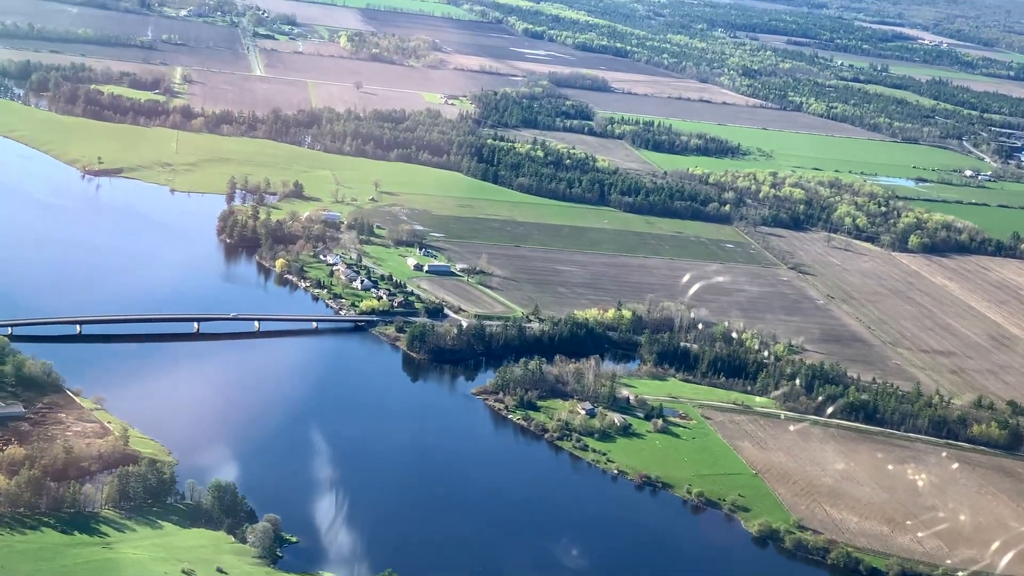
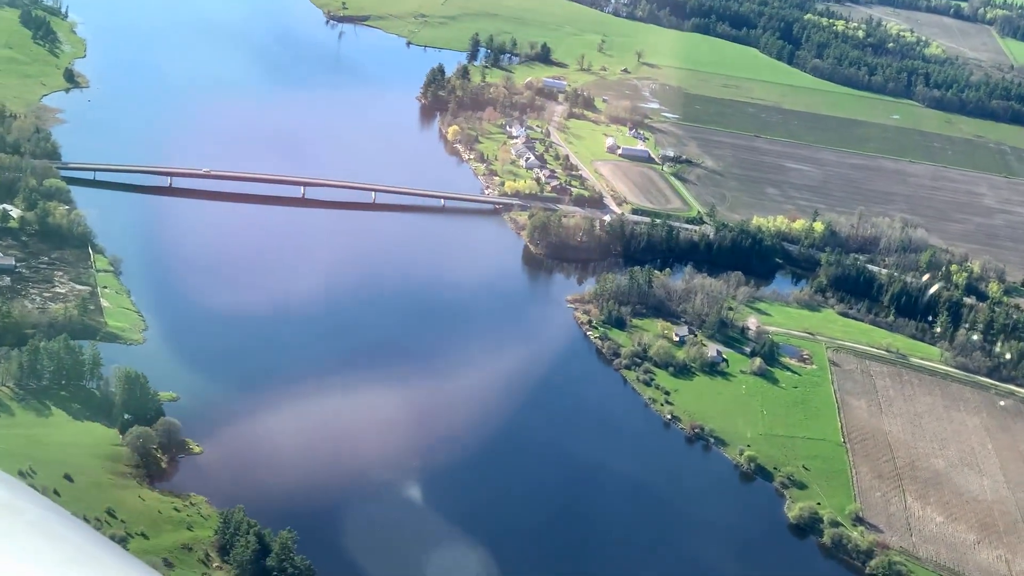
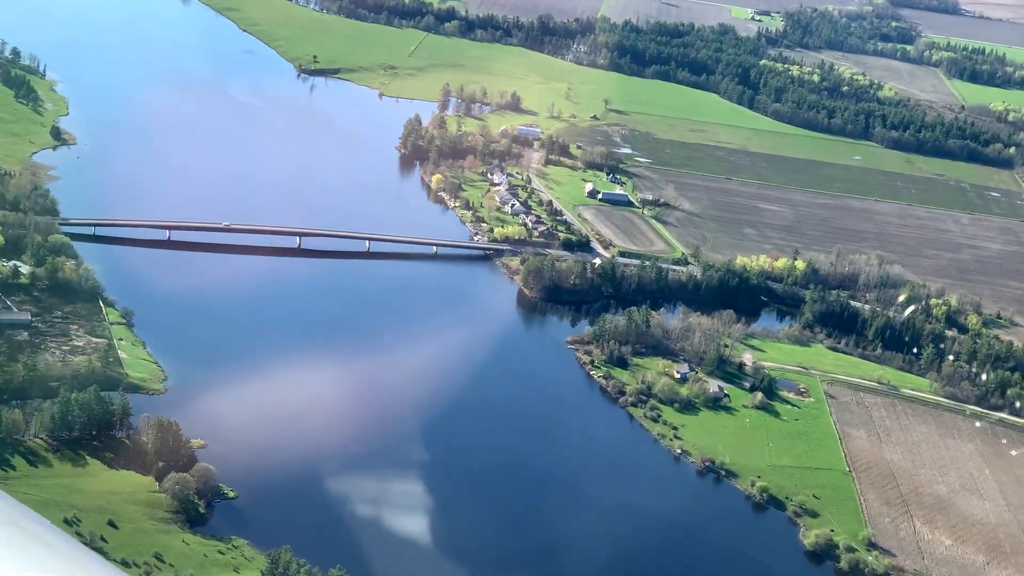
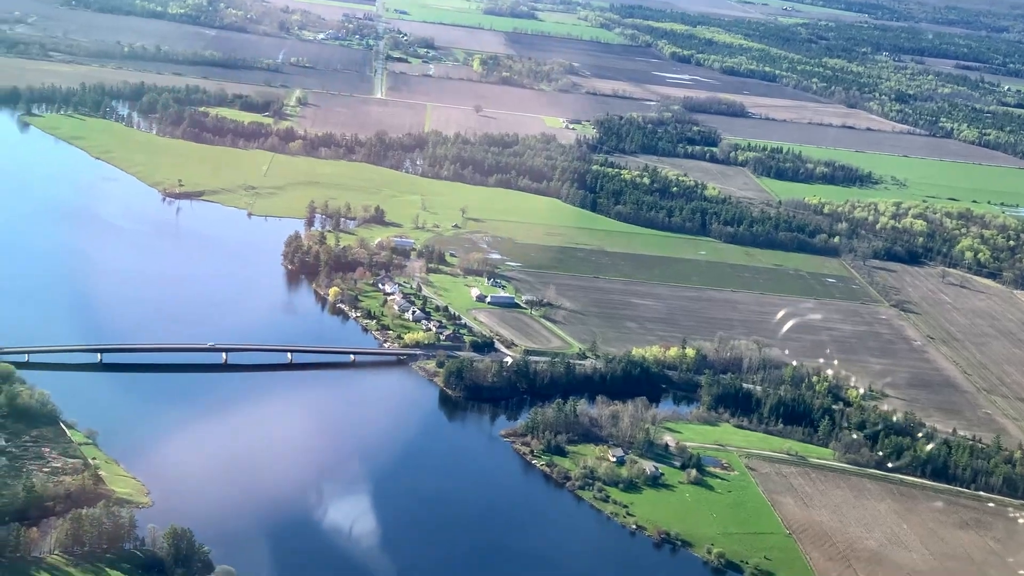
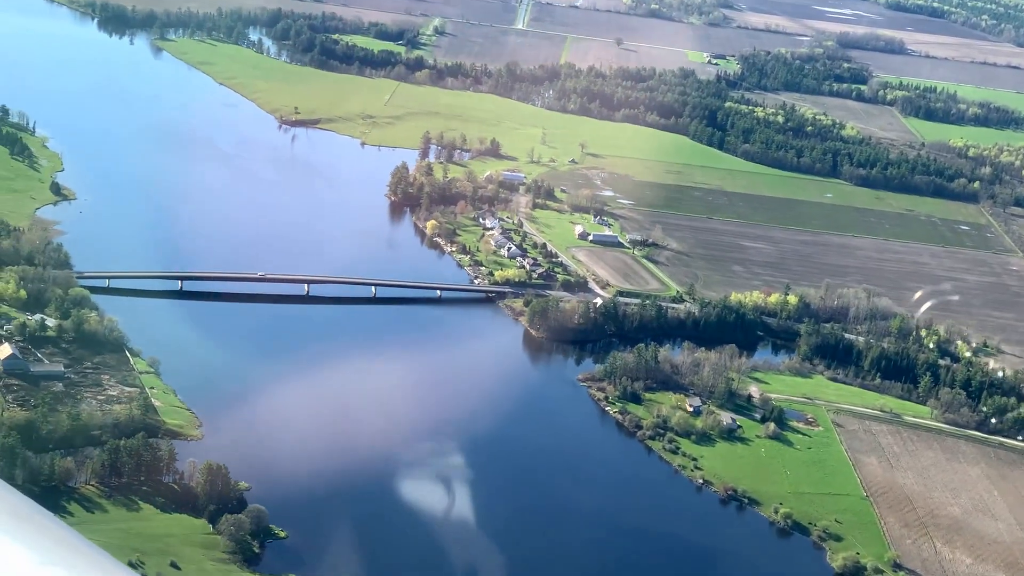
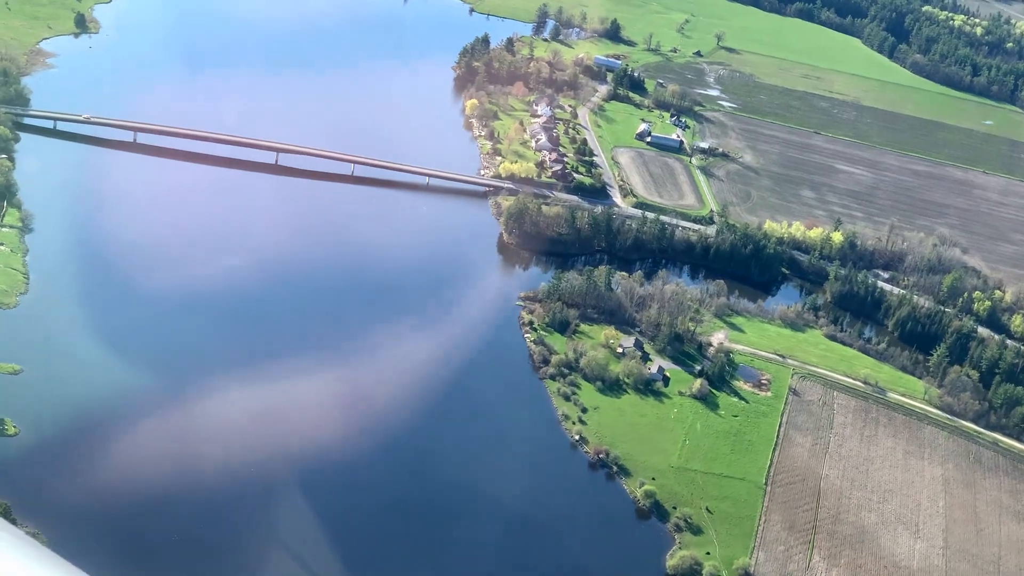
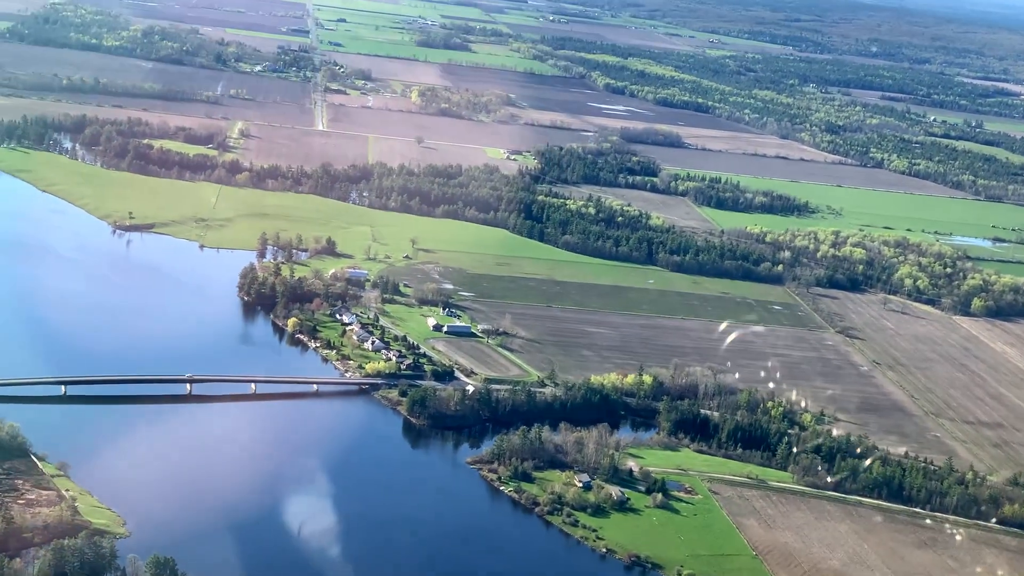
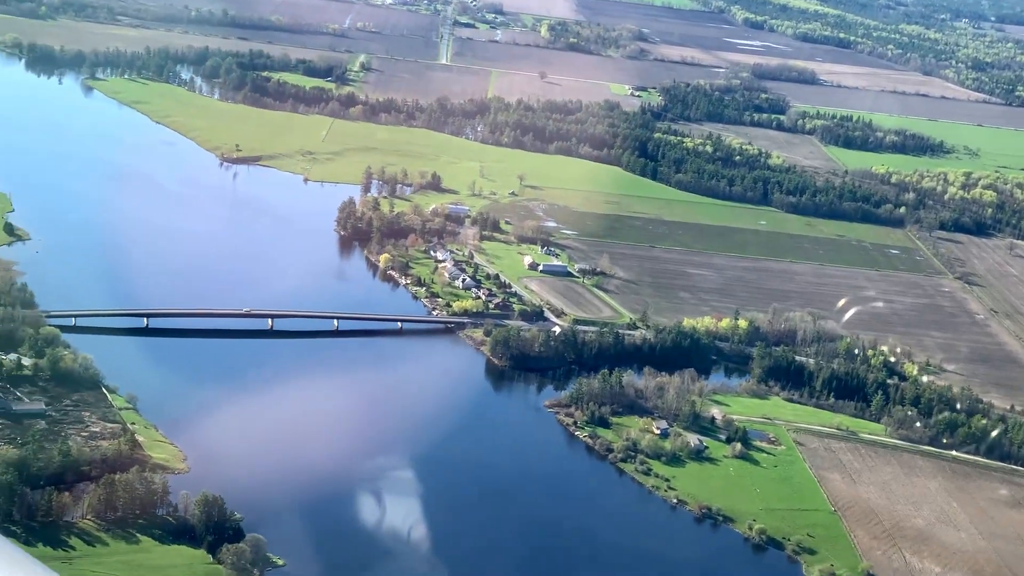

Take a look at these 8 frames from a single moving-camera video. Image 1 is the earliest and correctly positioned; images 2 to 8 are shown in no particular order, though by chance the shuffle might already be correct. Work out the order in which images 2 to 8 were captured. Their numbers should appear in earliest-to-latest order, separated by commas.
7, 4, 8, 5, 3, 2, 6
